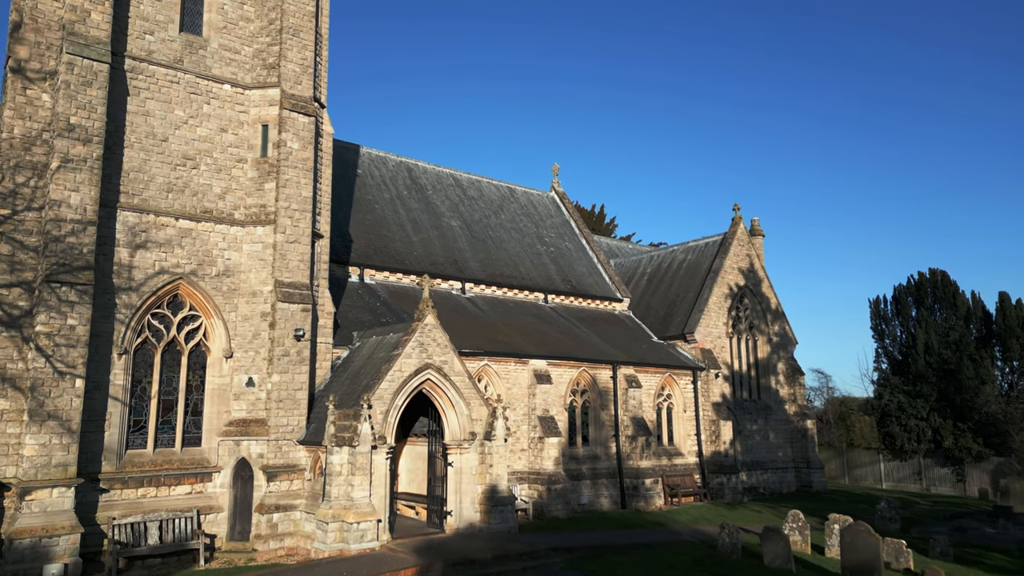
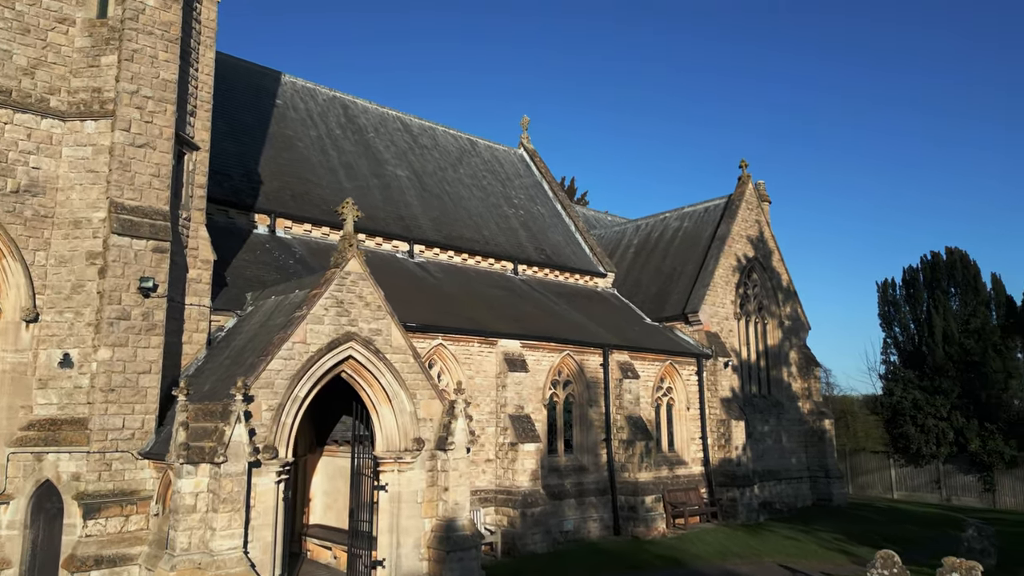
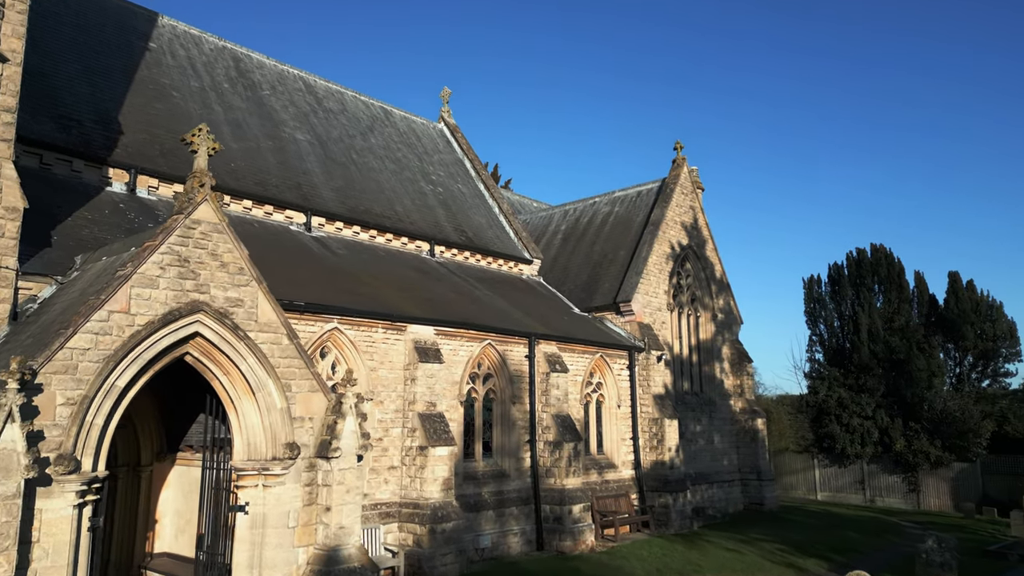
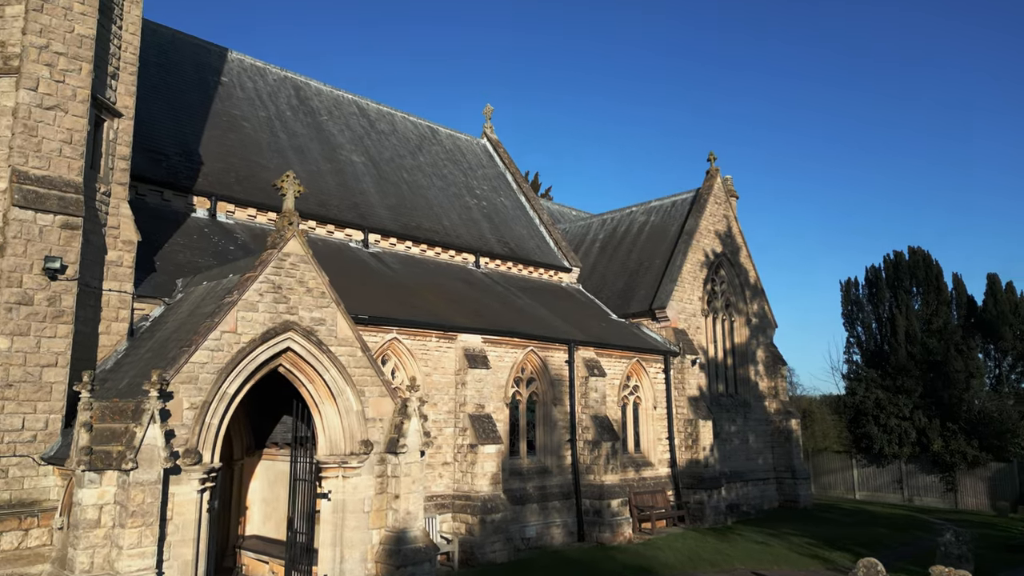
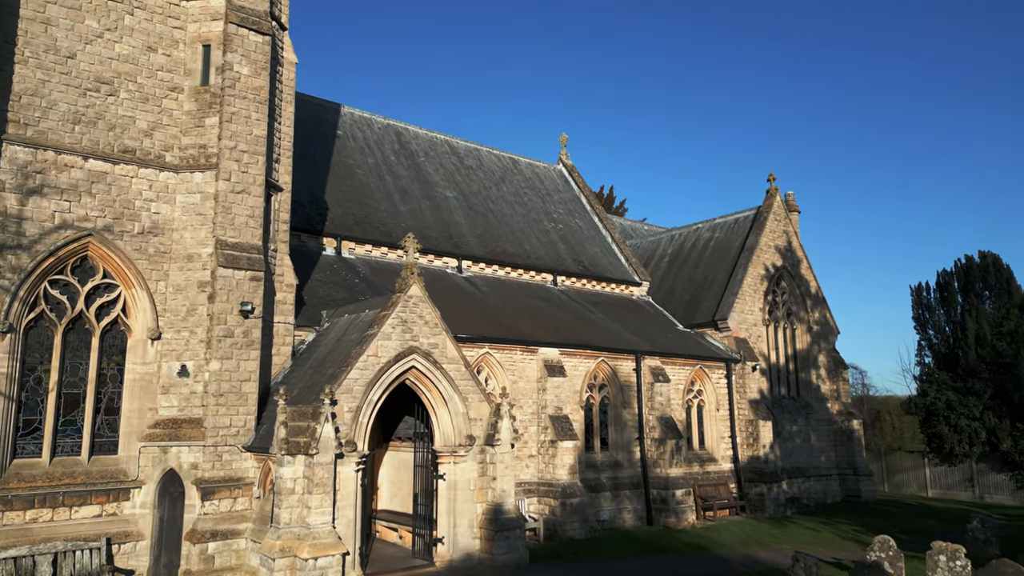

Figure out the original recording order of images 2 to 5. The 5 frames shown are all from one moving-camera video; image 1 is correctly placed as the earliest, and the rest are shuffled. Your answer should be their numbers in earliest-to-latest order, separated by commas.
5, 2, 4, 3
